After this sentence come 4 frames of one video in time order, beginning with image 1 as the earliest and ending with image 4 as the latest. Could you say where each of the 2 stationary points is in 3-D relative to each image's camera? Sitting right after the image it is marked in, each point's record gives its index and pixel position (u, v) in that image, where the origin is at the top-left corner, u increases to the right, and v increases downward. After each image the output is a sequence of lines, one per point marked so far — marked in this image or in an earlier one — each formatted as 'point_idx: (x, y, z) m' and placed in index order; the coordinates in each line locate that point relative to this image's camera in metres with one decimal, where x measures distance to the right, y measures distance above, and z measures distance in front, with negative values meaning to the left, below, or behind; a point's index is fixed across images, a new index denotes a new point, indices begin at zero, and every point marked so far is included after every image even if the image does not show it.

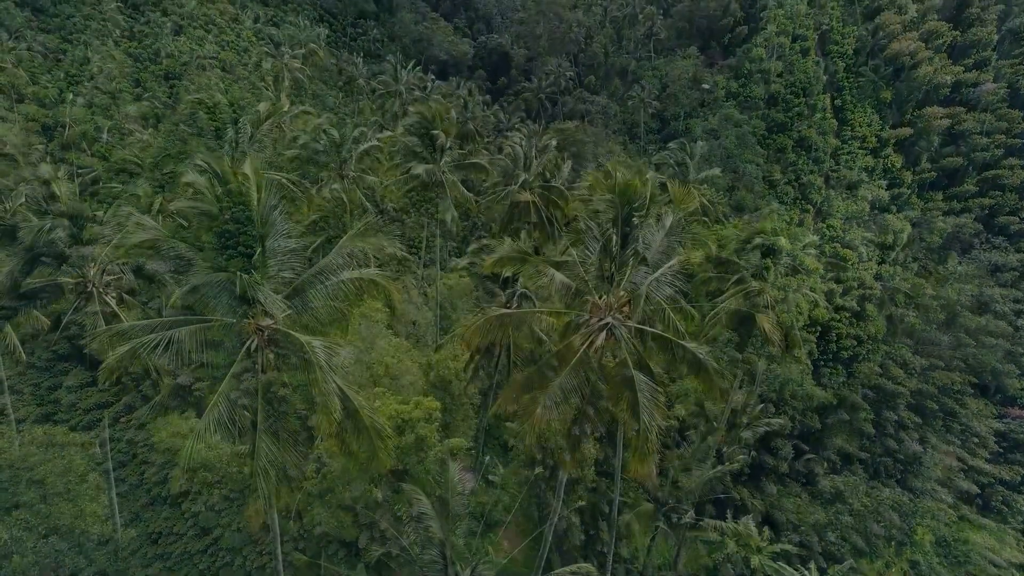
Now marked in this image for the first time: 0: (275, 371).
0: (-4.0, -1.4, +10.8) m
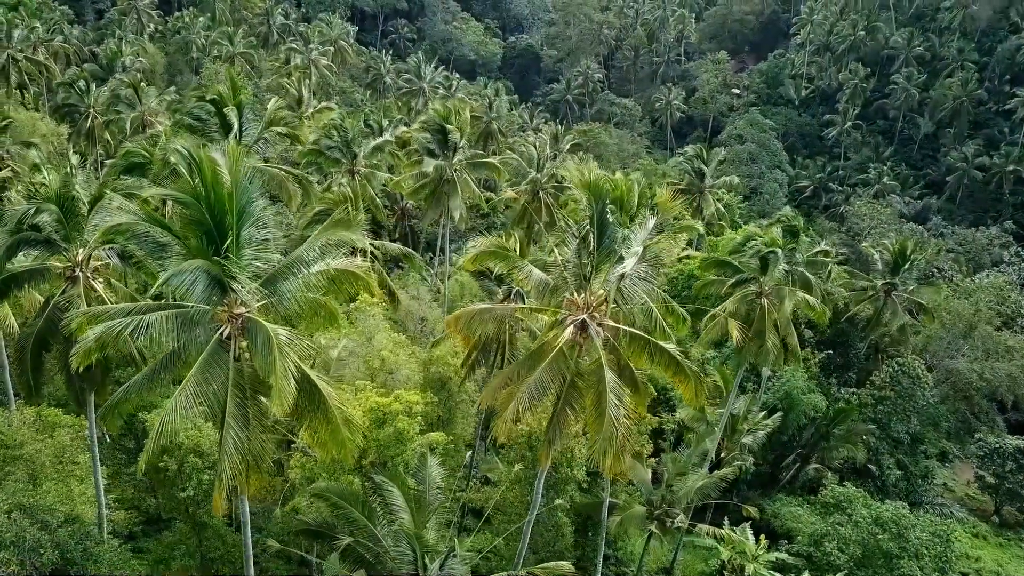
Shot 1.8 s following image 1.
0: (-4.5, -1.2, +10.9) m
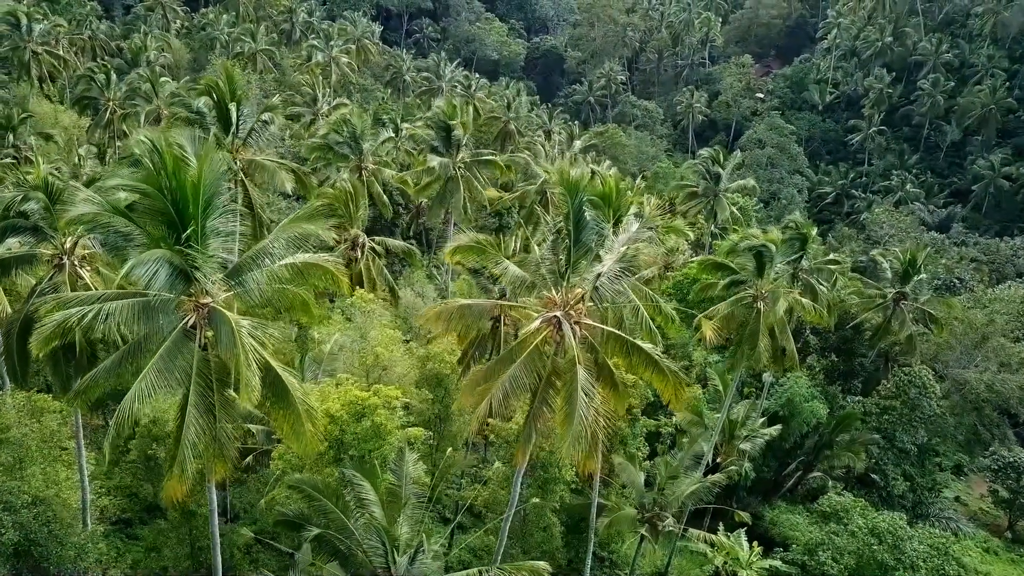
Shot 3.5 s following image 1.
0: (-5.0, -1.0, +11.0) m
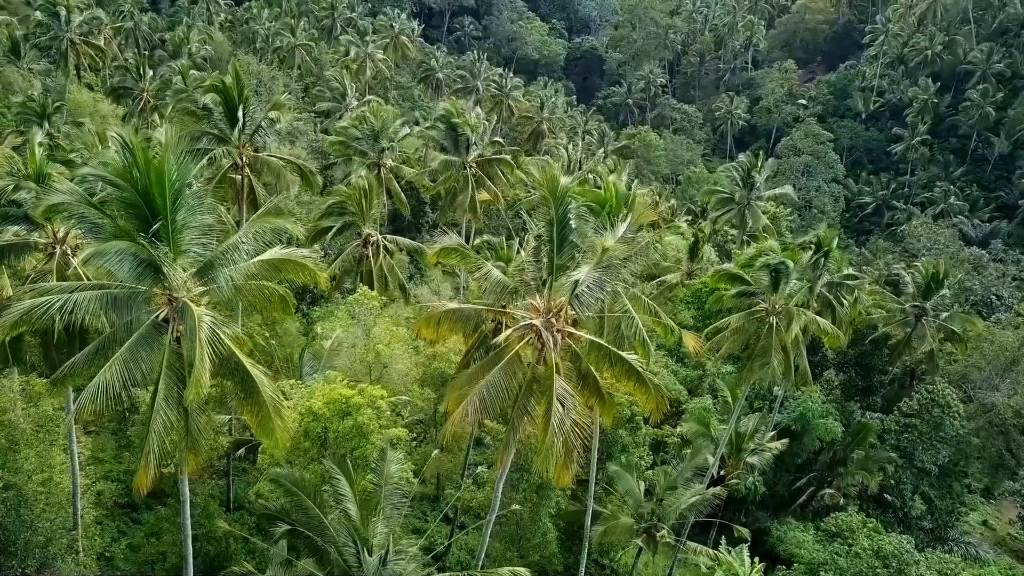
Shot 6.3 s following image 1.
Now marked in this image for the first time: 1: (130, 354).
0: (-5.5, -0.9, +11.1) m
1: (-6.0, -1.1, +10.5) m
